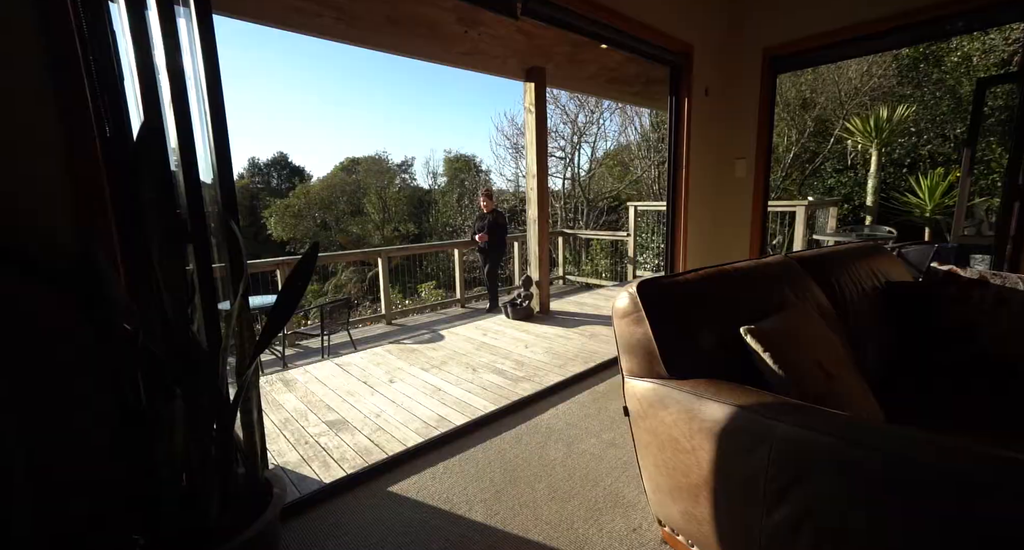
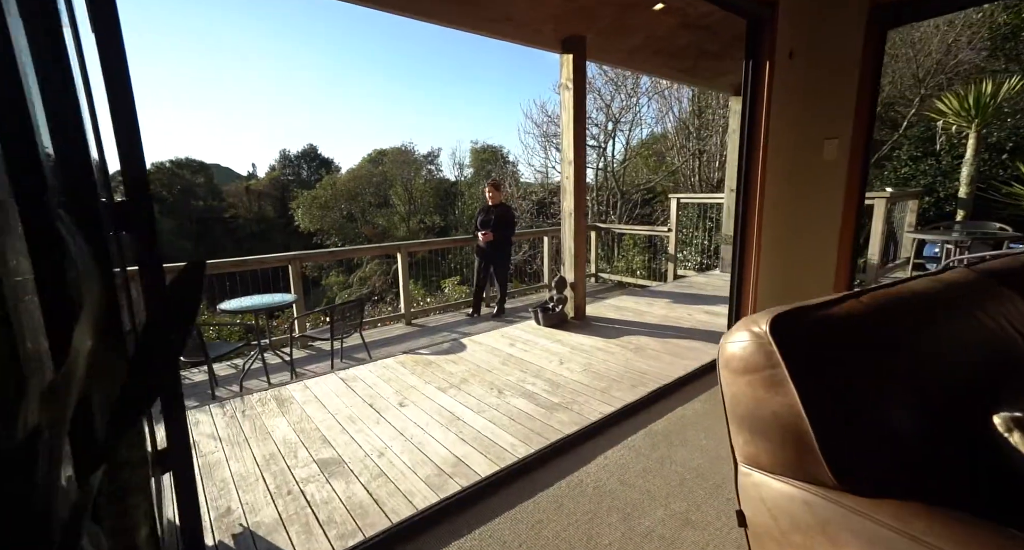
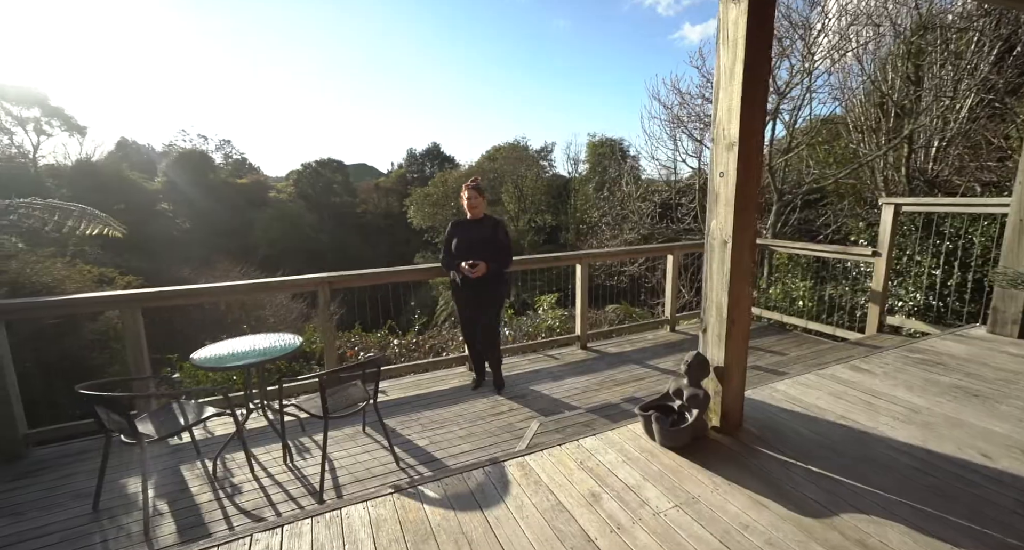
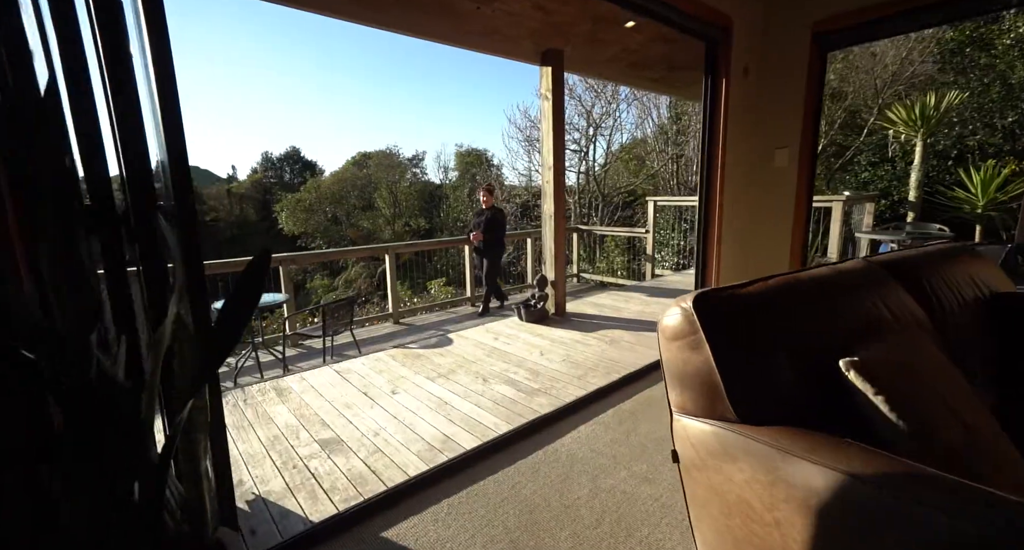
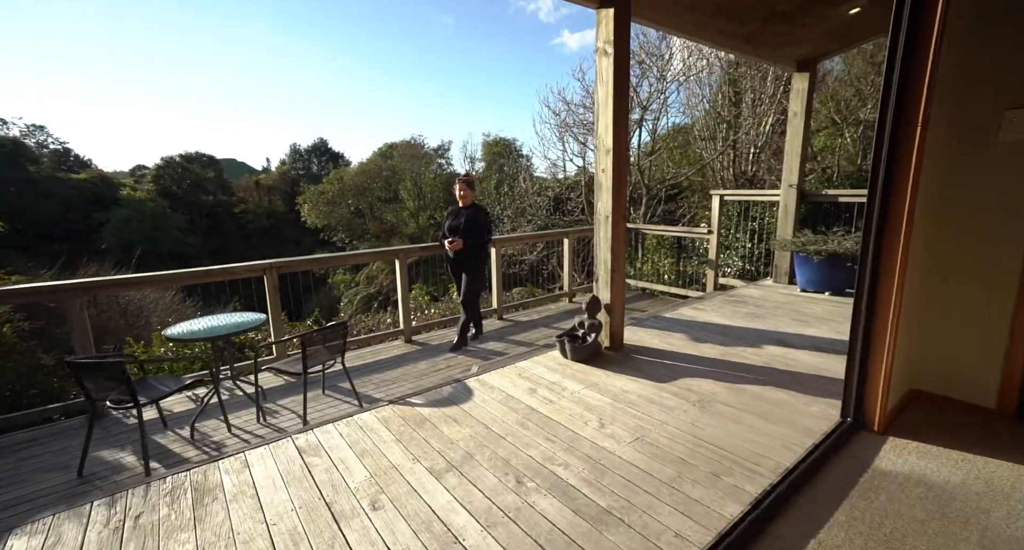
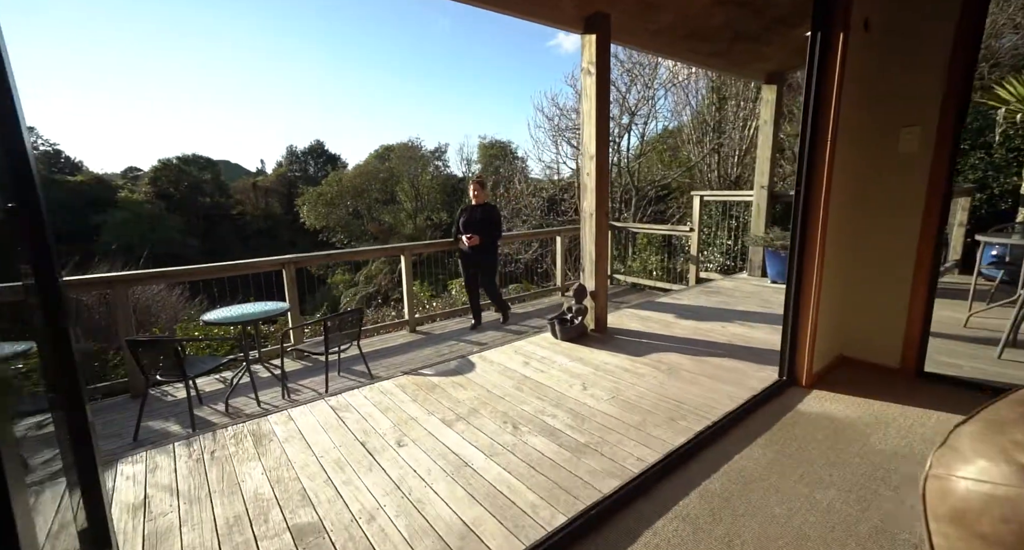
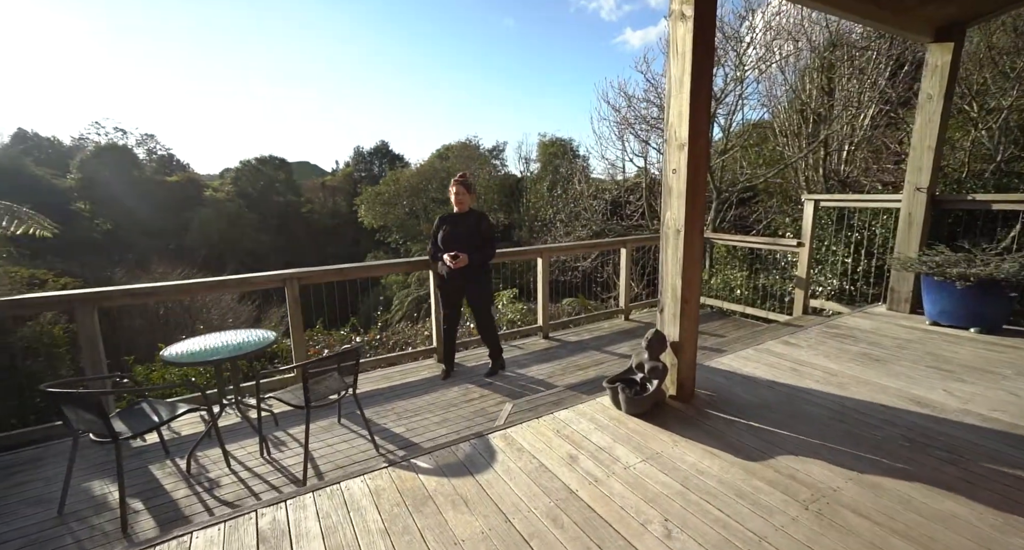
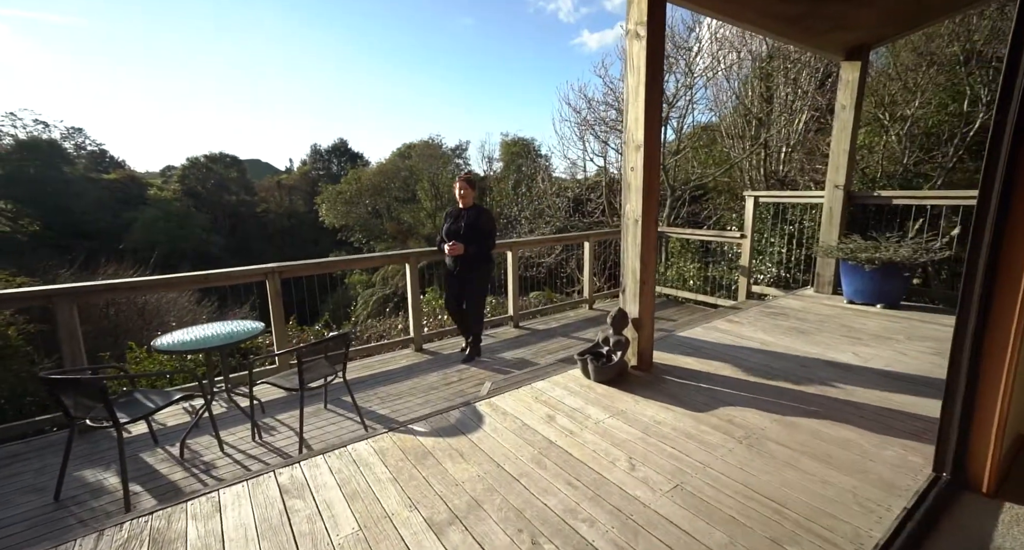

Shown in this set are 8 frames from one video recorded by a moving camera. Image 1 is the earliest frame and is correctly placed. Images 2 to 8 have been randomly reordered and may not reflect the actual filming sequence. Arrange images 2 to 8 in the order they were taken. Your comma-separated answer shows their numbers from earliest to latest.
4, 2, 6, 5, 8, 7, 3
